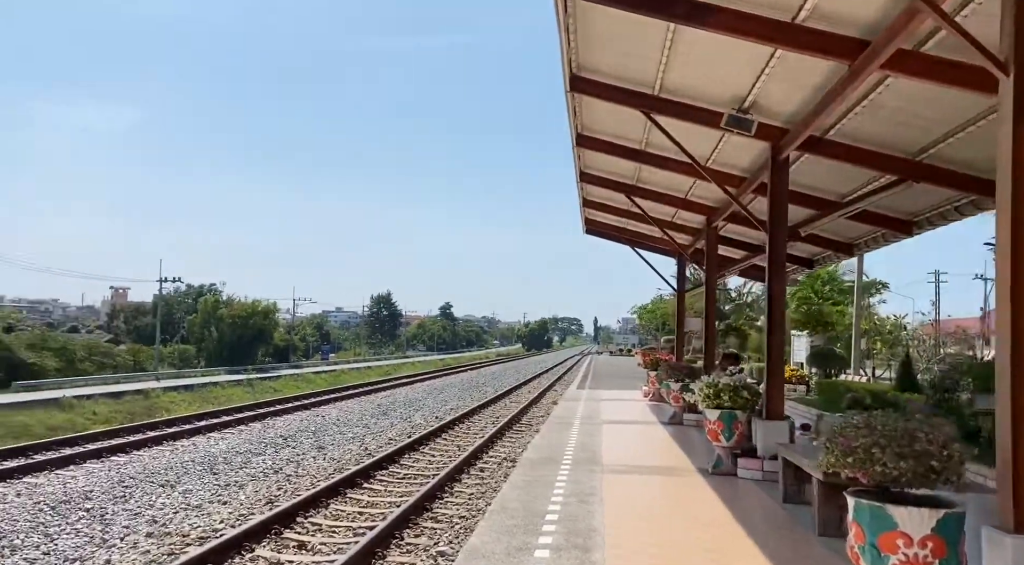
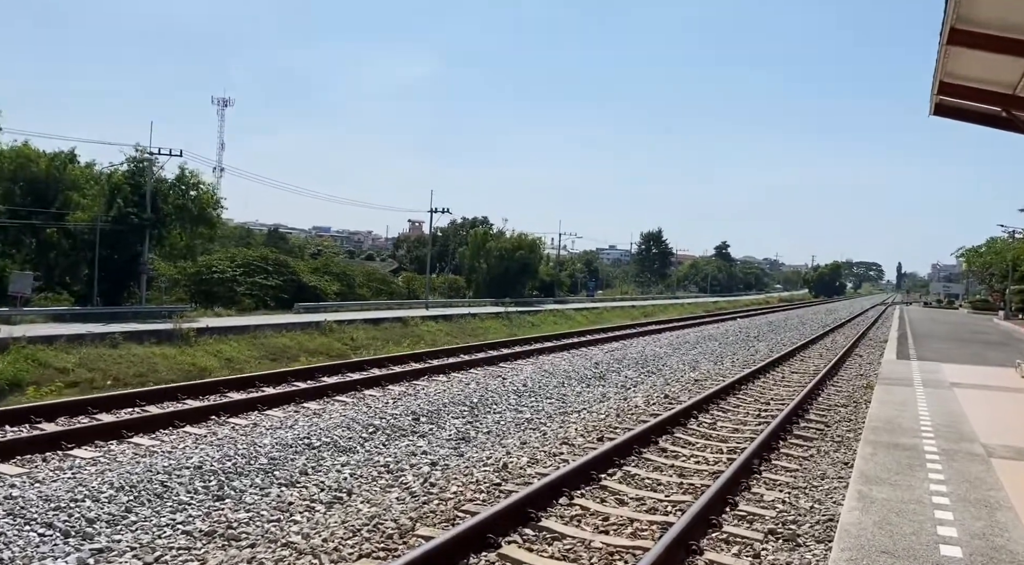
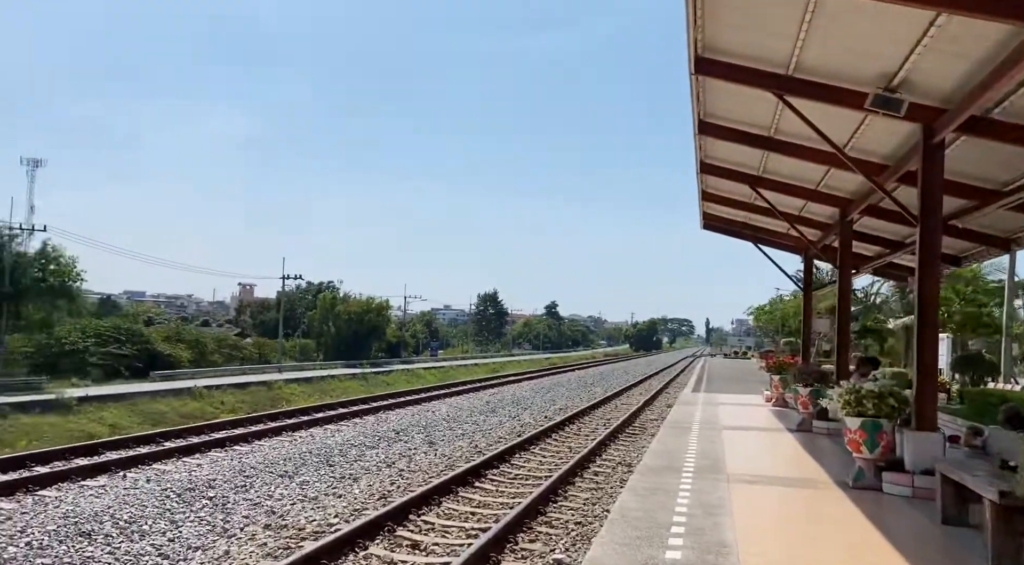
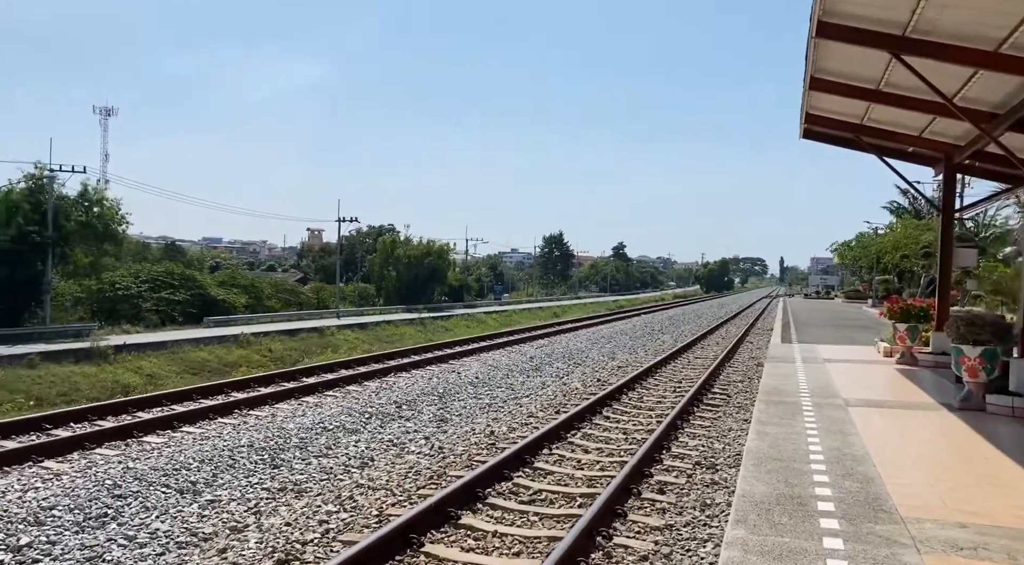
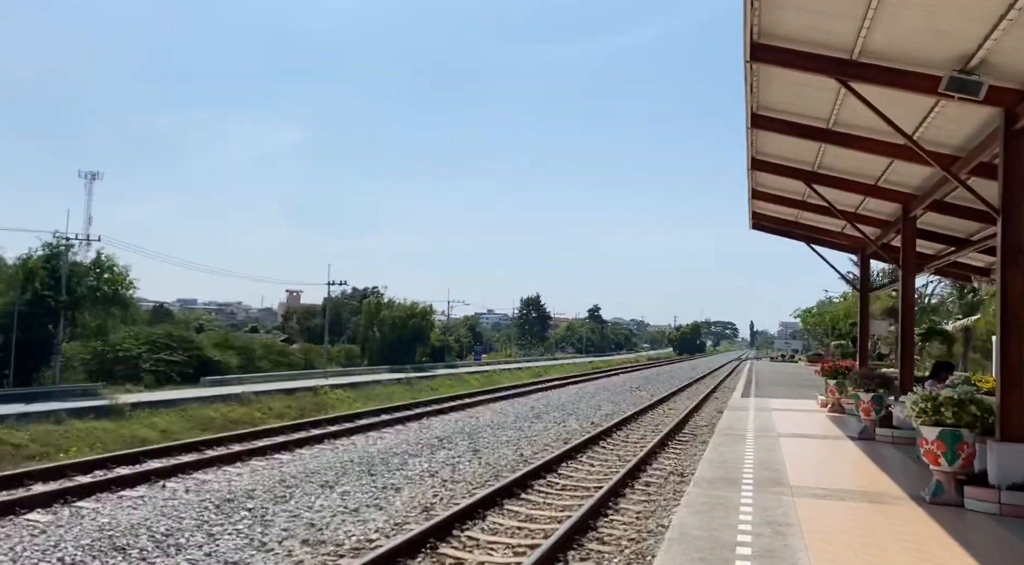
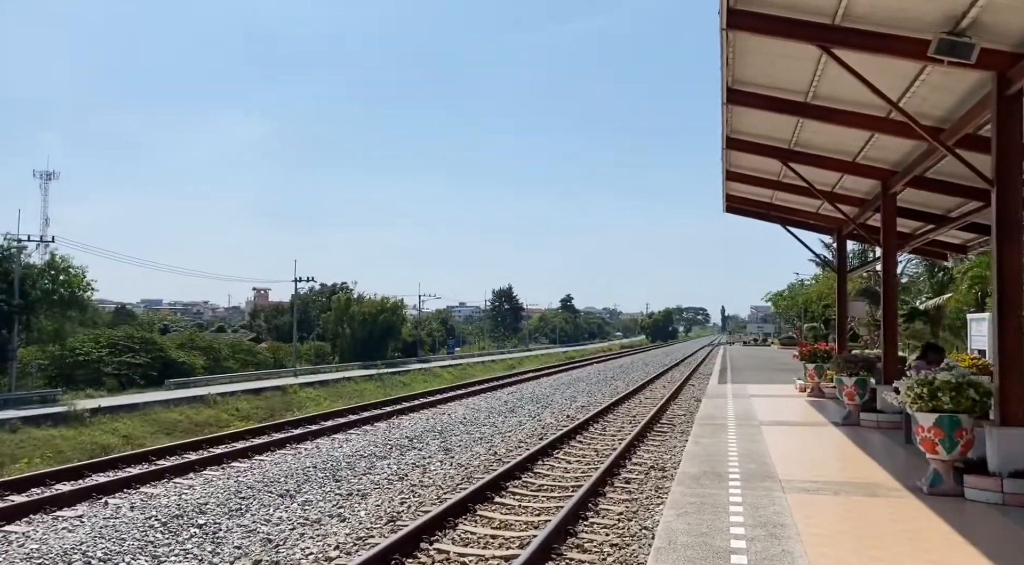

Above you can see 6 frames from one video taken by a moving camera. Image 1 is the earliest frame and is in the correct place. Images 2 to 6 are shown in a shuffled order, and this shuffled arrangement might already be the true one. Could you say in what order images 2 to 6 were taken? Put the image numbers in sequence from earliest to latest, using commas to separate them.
3, 5, 6, 4, 2
